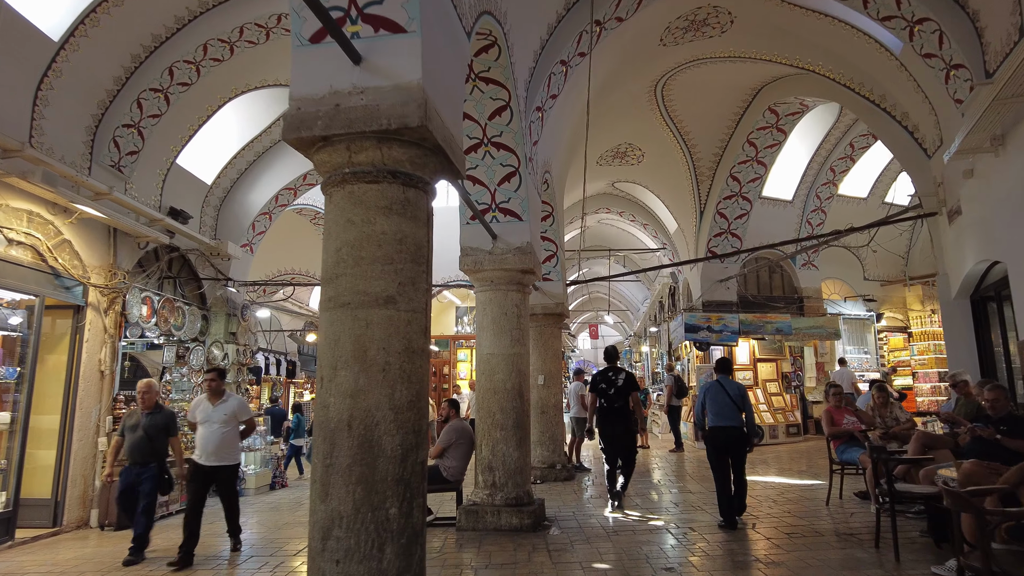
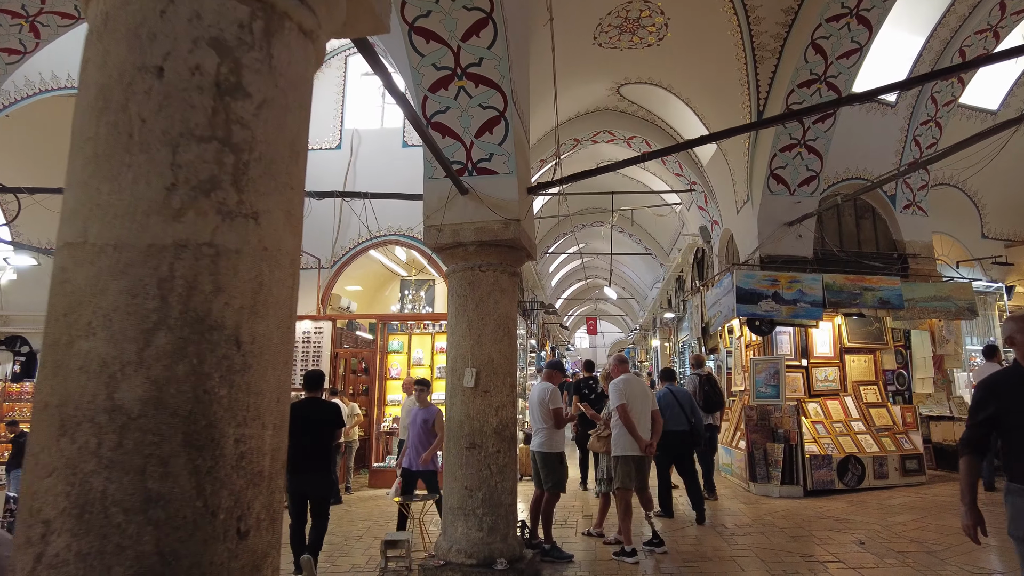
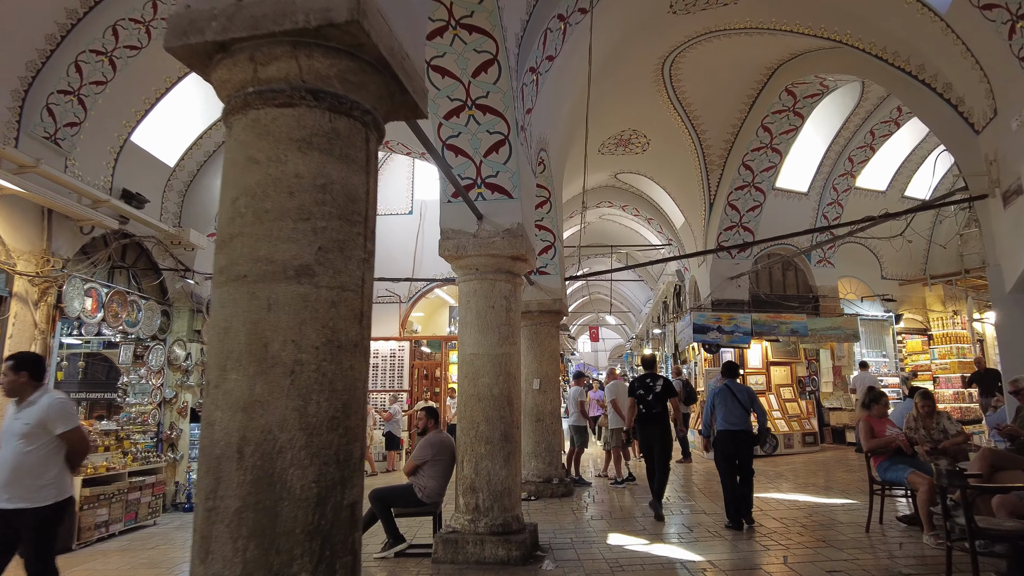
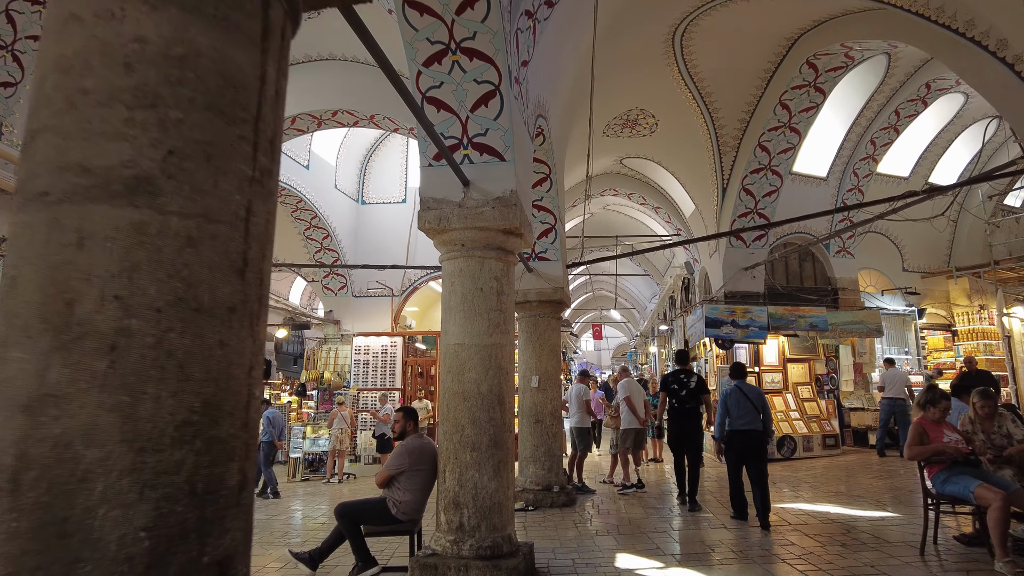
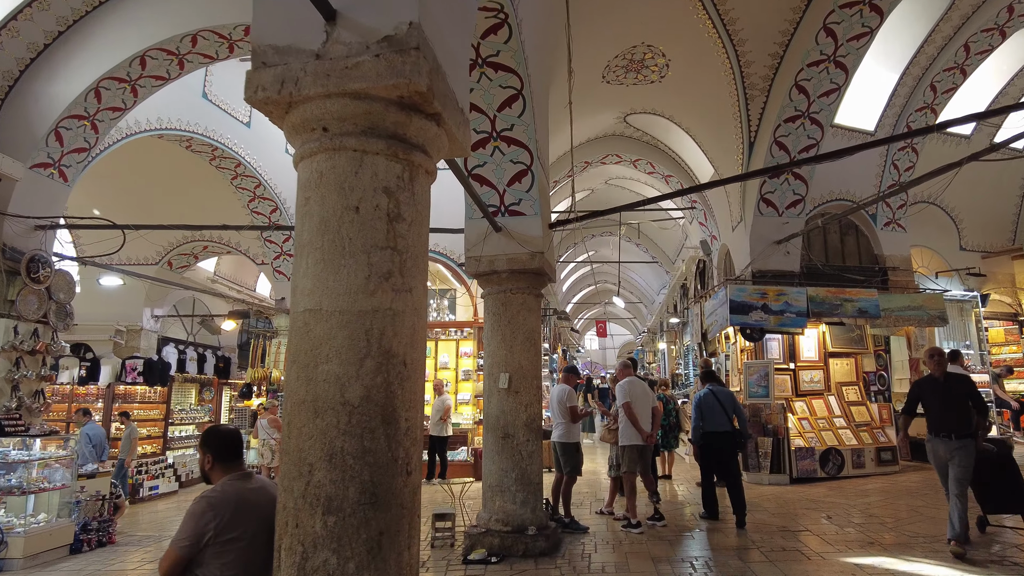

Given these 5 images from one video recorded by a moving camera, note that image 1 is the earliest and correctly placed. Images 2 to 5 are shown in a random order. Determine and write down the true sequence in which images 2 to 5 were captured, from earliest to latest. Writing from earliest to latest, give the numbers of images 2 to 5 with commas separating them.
3, 4, 5, 2
